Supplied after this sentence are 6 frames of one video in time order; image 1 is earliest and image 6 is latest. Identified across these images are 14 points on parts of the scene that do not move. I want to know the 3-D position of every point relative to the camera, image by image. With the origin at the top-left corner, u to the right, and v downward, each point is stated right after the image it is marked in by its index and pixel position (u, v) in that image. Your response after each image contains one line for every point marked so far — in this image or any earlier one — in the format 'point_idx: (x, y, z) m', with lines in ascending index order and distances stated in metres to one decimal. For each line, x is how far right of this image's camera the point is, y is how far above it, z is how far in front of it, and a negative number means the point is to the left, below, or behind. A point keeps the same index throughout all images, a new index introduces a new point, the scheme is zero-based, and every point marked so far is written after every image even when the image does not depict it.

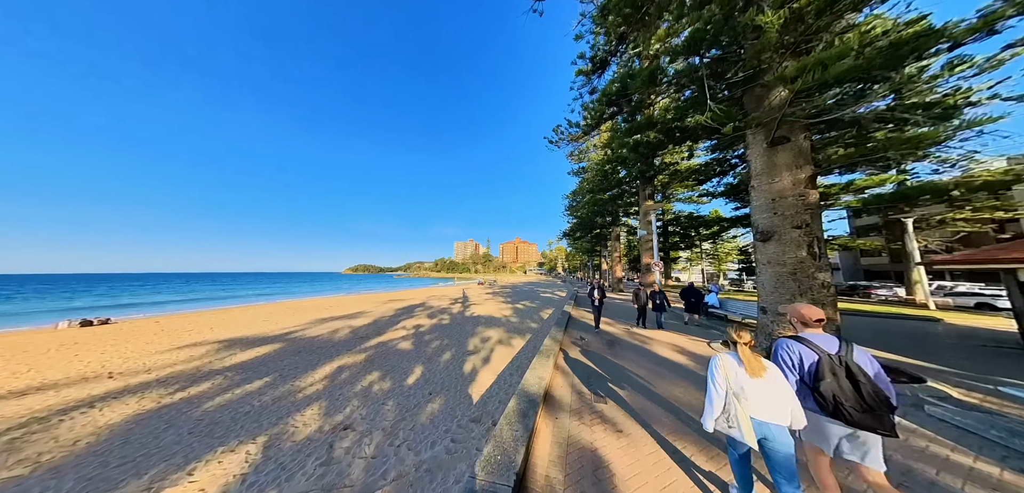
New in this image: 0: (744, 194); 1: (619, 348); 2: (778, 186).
0: (+14.1, +3.1, +13.6) m
1: (+2.4, -2.3, +5.1) m
2: (+4.4, +1.0, +3.7) m
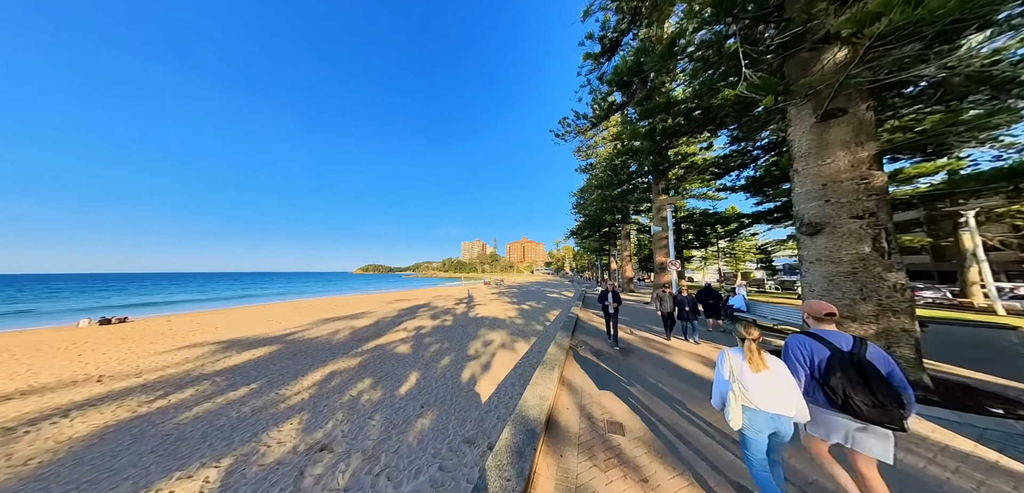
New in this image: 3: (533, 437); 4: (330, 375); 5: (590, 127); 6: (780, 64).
0: (+14.4, +3.3, +12.6) m
1: (+2.5, -2.2, +4.6) m
2: (+4.3, +1.1, +3.0) m
3: (+0.2, -1.6, +1.9) m
4: (-4.0, -2.8, +4.9) m
5: (+4.0, +6.2, +11.5) m
6: (+4.2, +2.8, +3.5) m
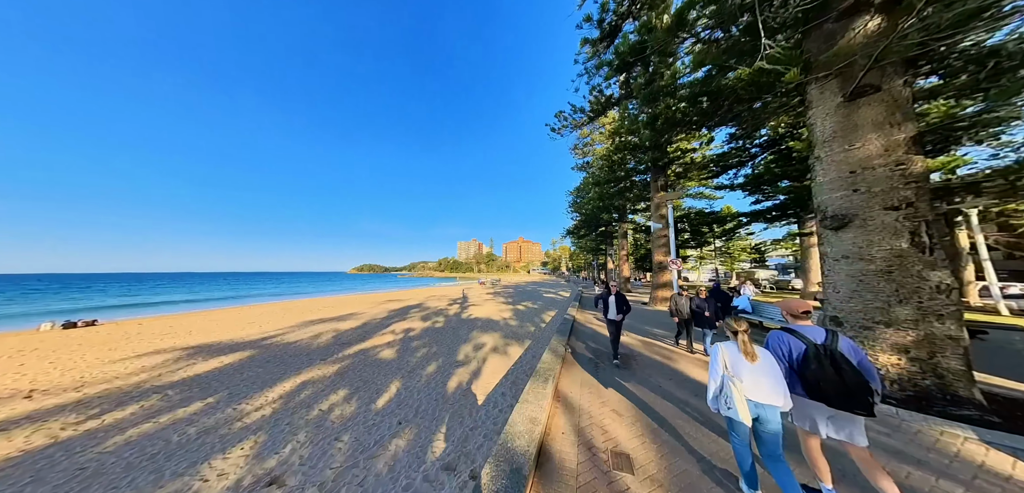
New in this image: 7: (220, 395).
0: (+14.1, +3.3, +12.4) m
1: (+2.3, -2.2, +4.2) m
2: (+4.2, +1.1, +2.7) m
3: (0.0, -1.6, +1.5) m
4: (-4.2, -2.8, +4.4) m
5: (+3.7, +6.3, +11.2) m
6: (+4.0, +2.9, +3.1) m
7: (-5.2, -2.6, +4.0) m
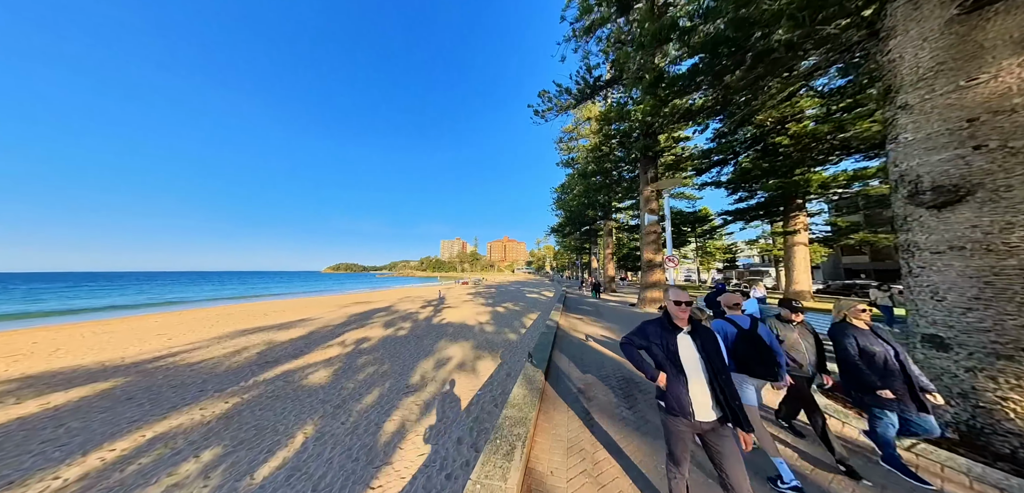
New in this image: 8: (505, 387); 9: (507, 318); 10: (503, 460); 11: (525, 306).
0: (+12.9, +3.4, +12.1) m
1: (+1.7, -2.0, +3.1) m
2: (+3.8, +1.2, +1.8) m
3: (-0.3, -1.4, +0.3) m
4: (-4.7, -2.6, +2.9) m
5: (+2.7, +6.4, +10.2) m
6: (+3.6, +3.0, +2.2) m
7: (-5.7, -2.4, +2.4) m
8: (-0.2, -2.9, +4.7) m
9: (-0.2, -3.8, +11.8) m
10: (-0.1, -1.7, +1.7) m
11: (+0.9, -4.3, +16.0) m
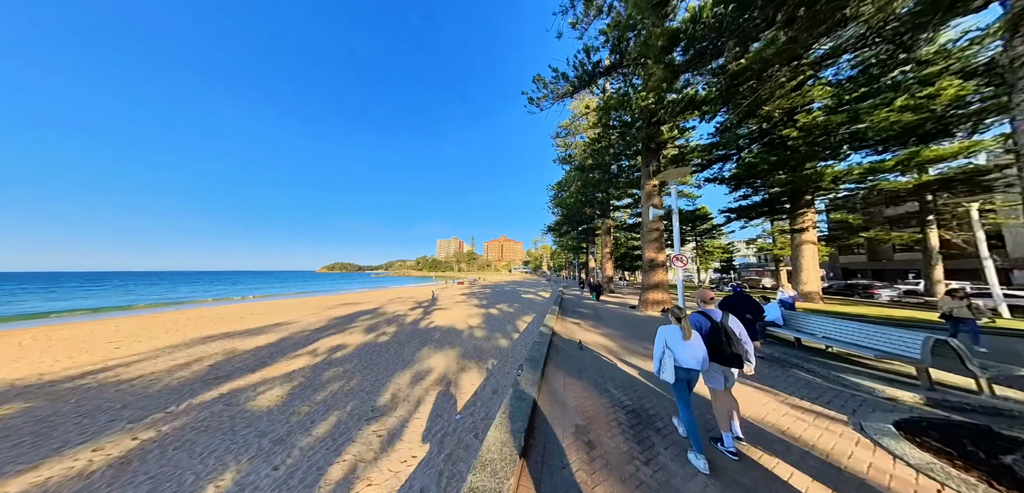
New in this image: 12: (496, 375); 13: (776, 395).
0: (+12.6, +3.5, +11.6) m
1: (+1.5, -2.0, +2.4) m
2: (+3.5, +1.3, +1.1) m
3: (-0.5, -1.4, -0.4) m
4: (-5.0, -2.5, +2.1) m
5: (+2.4, +6.5, +9.5) m
6: (+3.4, +3.1, +1.5) m
7: (-5.9, -2.4, +1.6) m
8: (-0.4, -2.8, +3.9) m
9: (-0.6, -3.7, +11.1) m
10: (-0.3, -1.6, +1.0) m
11: (+0.5, -4.2, +15.3) m
12: (-0.4, -3.0, +5.3) m
13: (+3.3, -1.8, +2.8) m
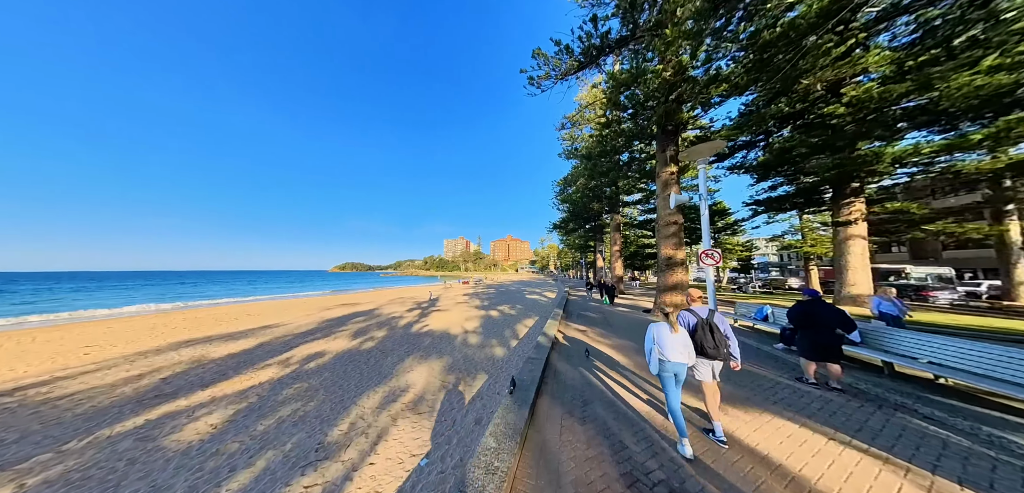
0: (+12.6, +3.7, +10.2) m
1: (+1.2, -1.9, +1.4) m
2: (+3.2, +1.4, 0.0) m
3: (-0.9, -1.3, -1.3) m
4: (-5.3, -2.4, +1.4) m
5: (+2.3, +6.6, +8.4) m
6: (+3.0, +3.2, +0.4) m
7: (-6.2, -2.3, +0.9) m
8: (-0.6, -2.7, +3.0) m
9: (-0.6, -3.6, +10.2) m
10: (-0.6, -1.5, +0.1) m
11: (+0.7, -4.0, +14.3) m
12: (-0.5, -2.9, +4.4) m
13: (+3.0, -1.7, +1.7) m
